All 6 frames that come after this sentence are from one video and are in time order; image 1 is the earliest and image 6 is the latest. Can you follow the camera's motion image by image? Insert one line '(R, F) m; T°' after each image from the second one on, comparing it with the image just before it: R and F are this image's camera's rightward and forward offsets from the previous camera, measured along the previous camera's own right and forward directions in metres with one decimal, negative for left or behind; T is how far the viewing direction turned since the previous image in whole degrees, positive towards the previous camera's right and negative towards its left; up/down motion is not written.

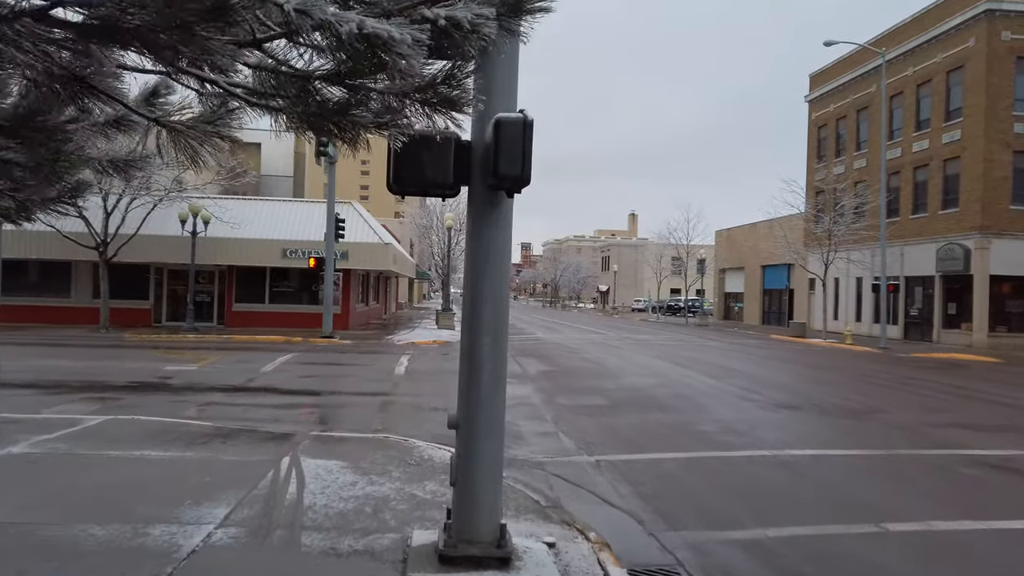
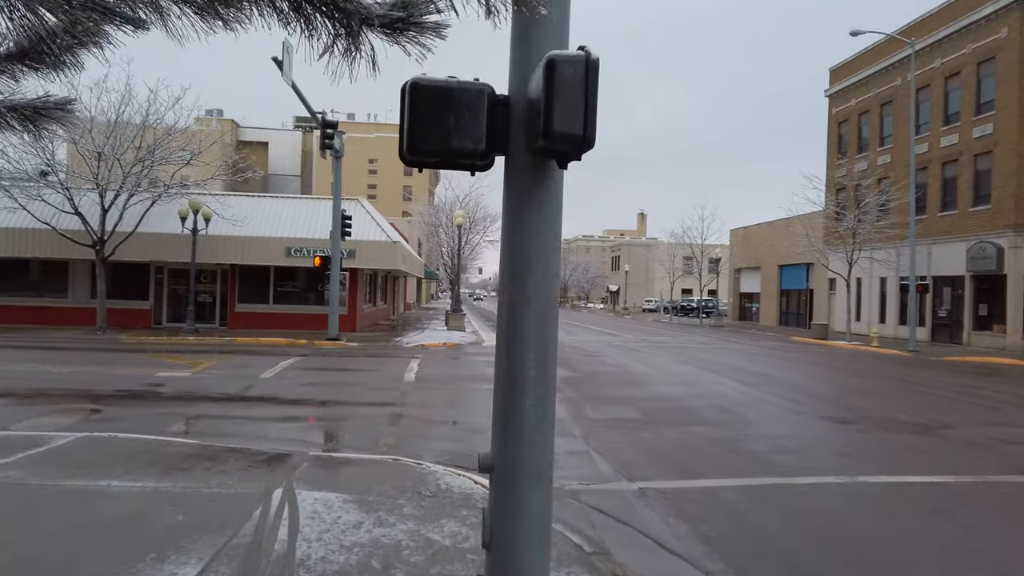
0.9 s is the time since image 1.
(-0.2, +1.1) m; -1°
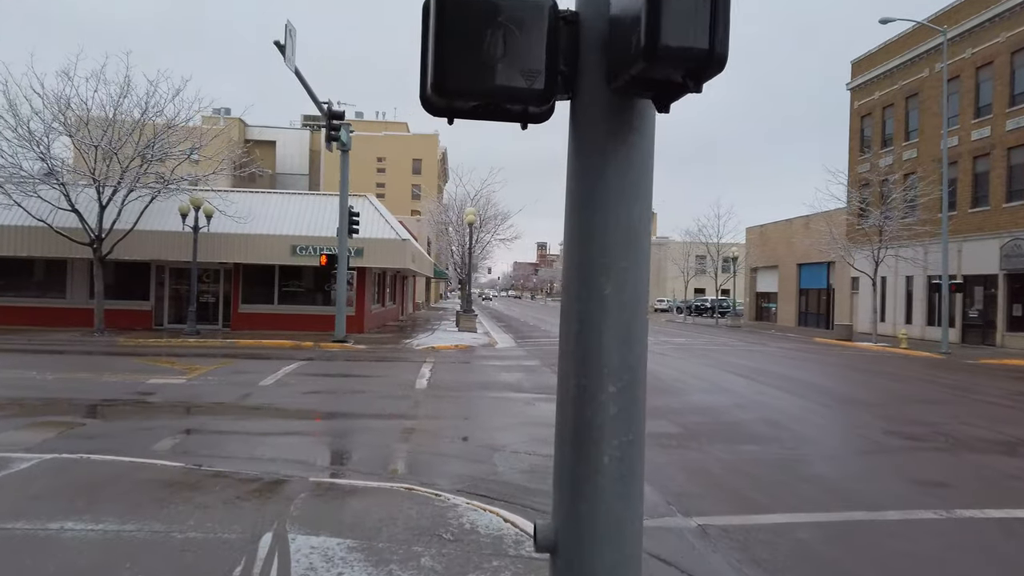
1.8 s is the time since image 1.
(-0.2, +1.0) m; -1°
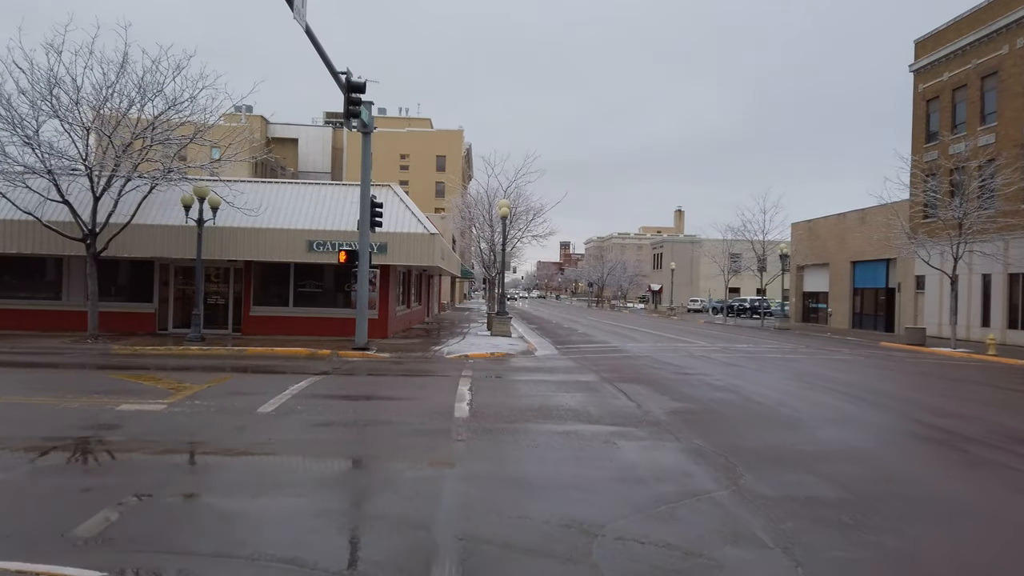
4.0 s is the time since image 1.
(-0.5, +2.7) m; -2°
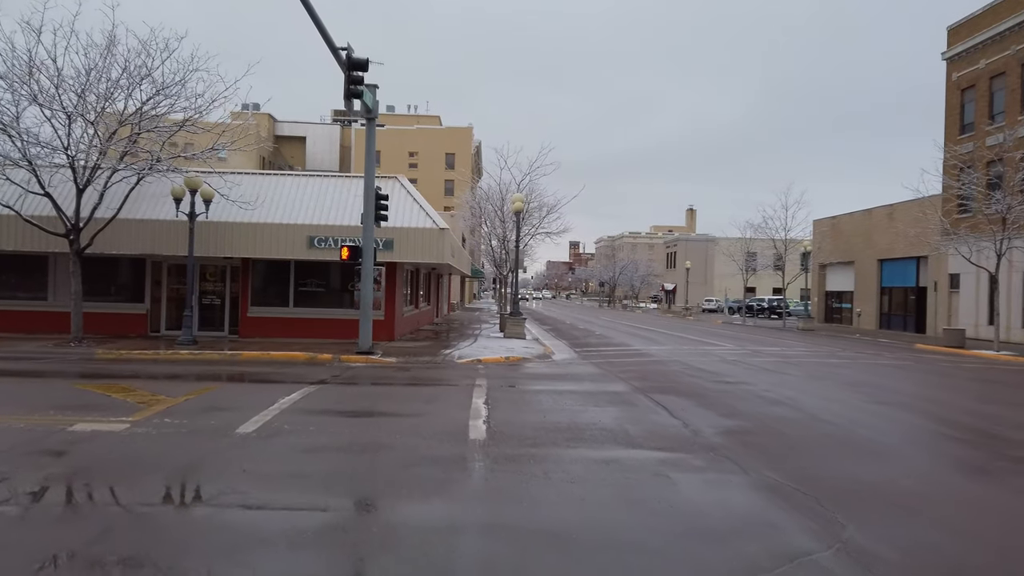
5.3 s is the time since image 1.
(-0.2, +1.5) m; -1°
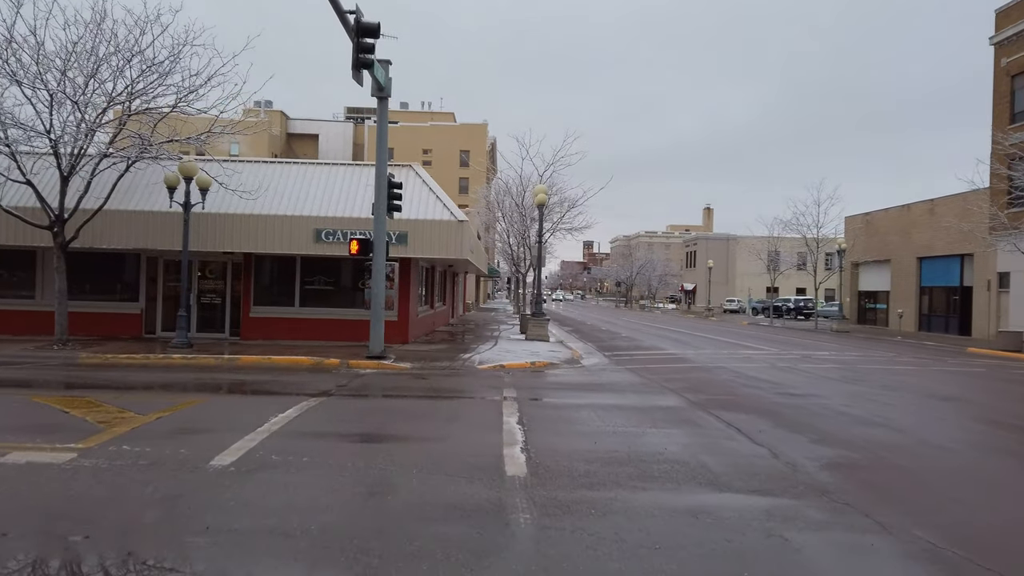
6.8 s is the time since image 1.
(-0.3, +1.8) m; -1°
